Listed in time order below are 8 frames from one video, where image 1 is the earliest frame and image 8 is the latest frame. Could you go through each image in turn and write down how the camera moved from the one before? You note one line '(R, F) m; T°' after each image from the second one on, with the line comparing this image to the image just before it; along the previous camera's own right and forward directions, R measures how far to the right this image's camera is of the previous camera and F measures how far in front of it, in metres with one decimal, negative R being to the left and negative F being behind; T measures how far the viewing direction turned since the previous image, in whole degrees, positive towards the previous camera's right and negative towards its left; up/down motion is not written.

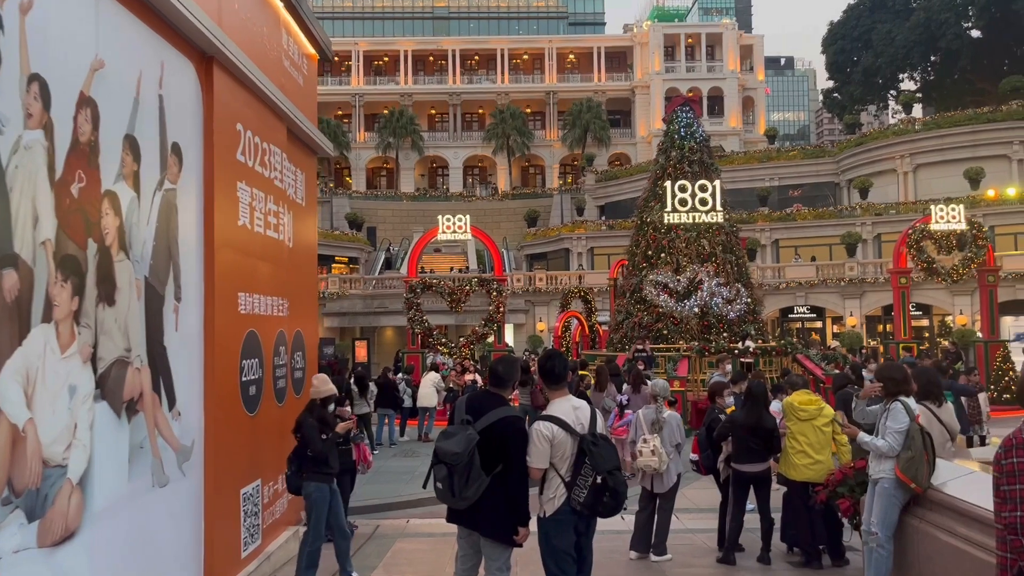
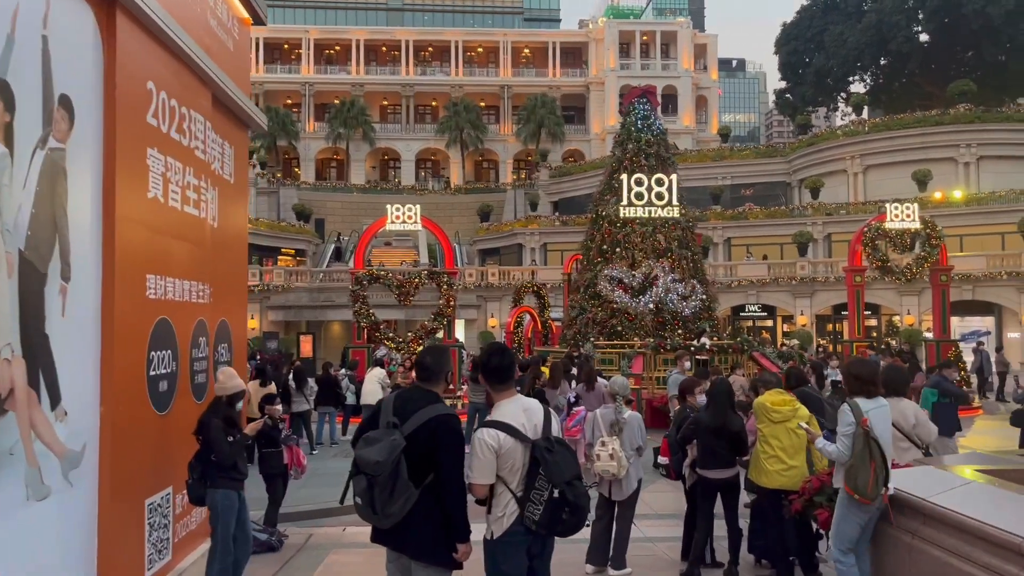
(0.0, +0.7) m; +3°
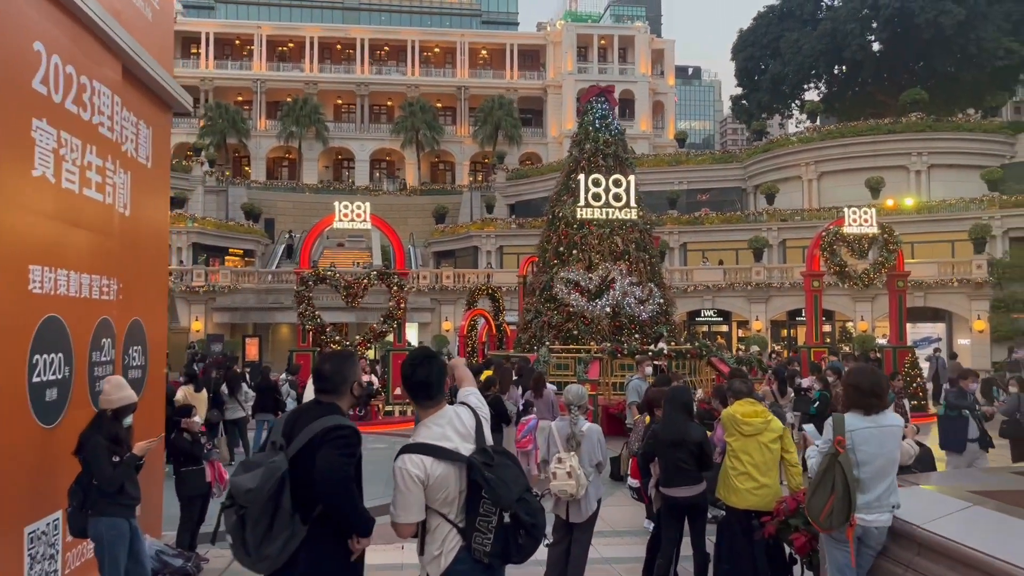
(+0.1, +0.6) m; +3°
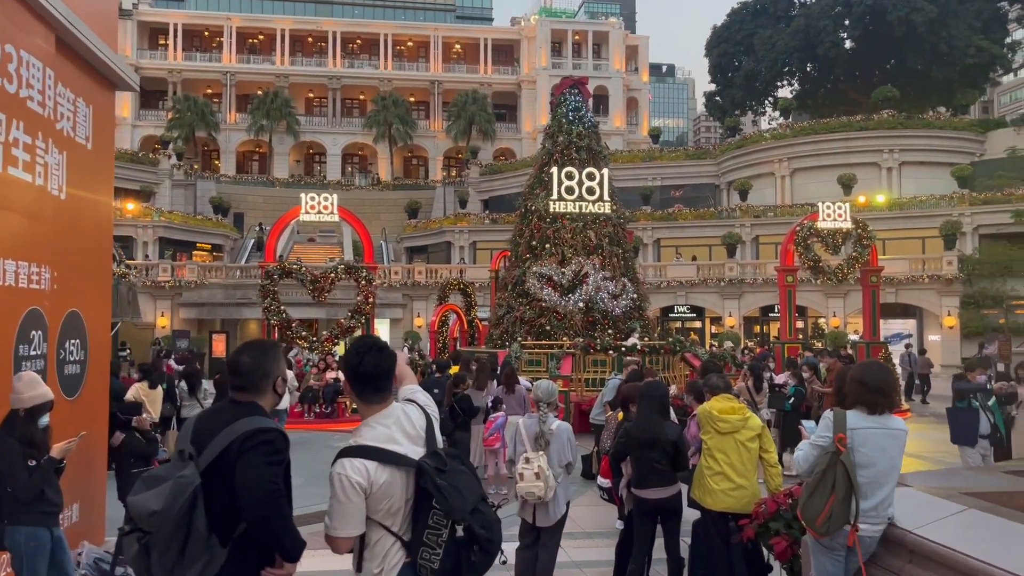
(+0.1, +0.3) m; +2°
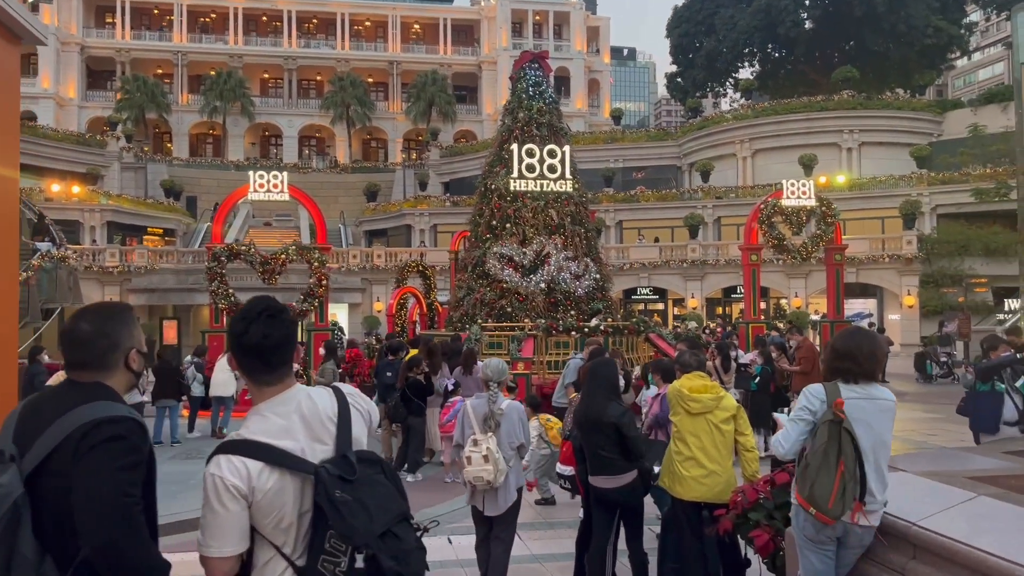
(+0.1, +0.5) m; +3°
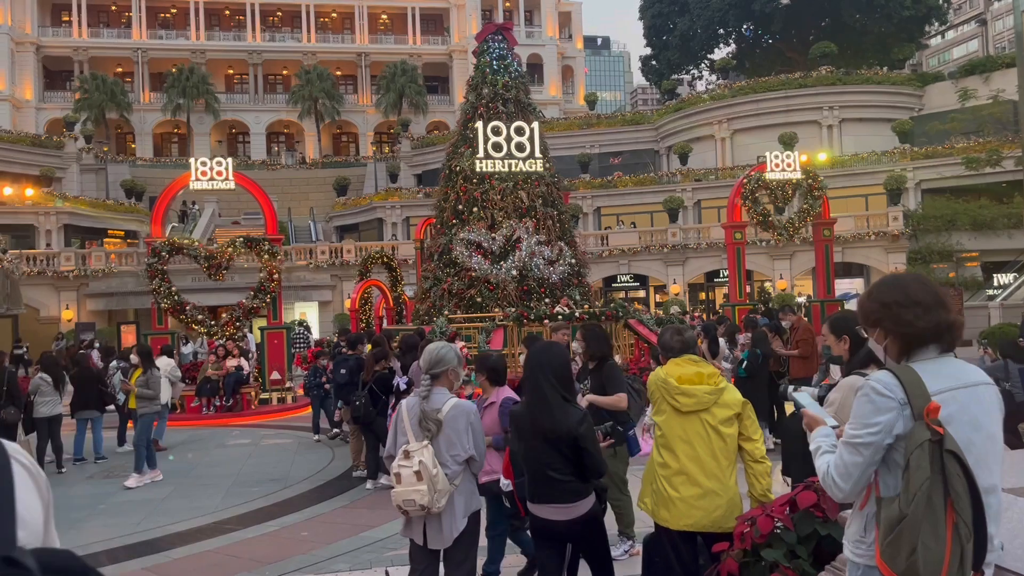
(+0.3, +1.2) m; +1°
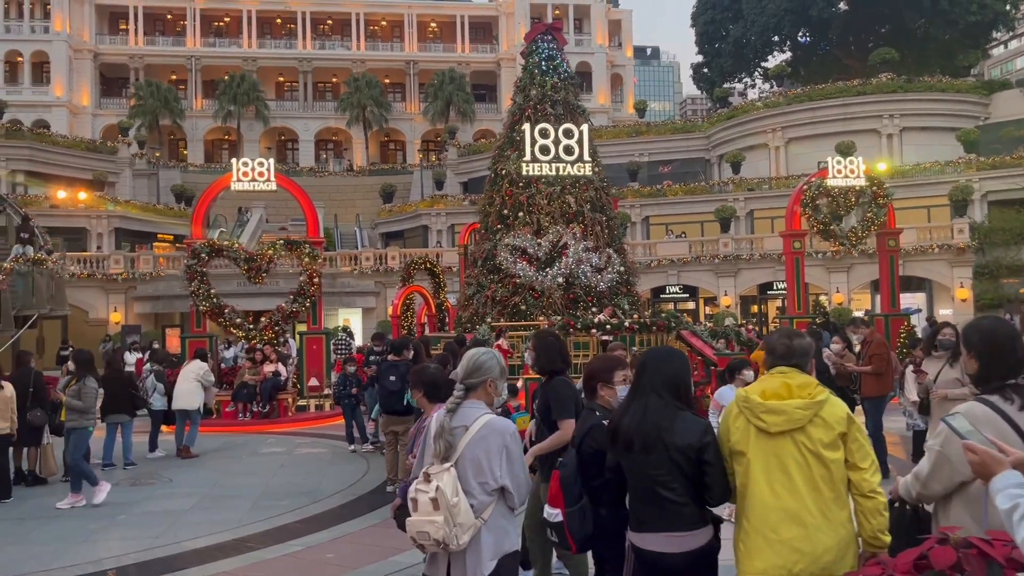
(0.0, +0.6) m; -3°
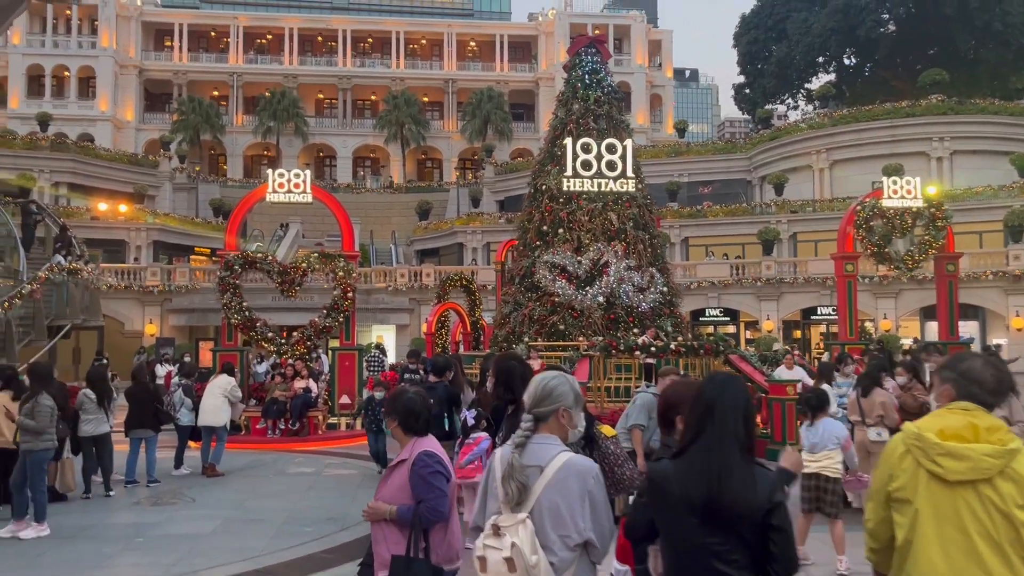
(-0.1, +0.5) m; -2°
